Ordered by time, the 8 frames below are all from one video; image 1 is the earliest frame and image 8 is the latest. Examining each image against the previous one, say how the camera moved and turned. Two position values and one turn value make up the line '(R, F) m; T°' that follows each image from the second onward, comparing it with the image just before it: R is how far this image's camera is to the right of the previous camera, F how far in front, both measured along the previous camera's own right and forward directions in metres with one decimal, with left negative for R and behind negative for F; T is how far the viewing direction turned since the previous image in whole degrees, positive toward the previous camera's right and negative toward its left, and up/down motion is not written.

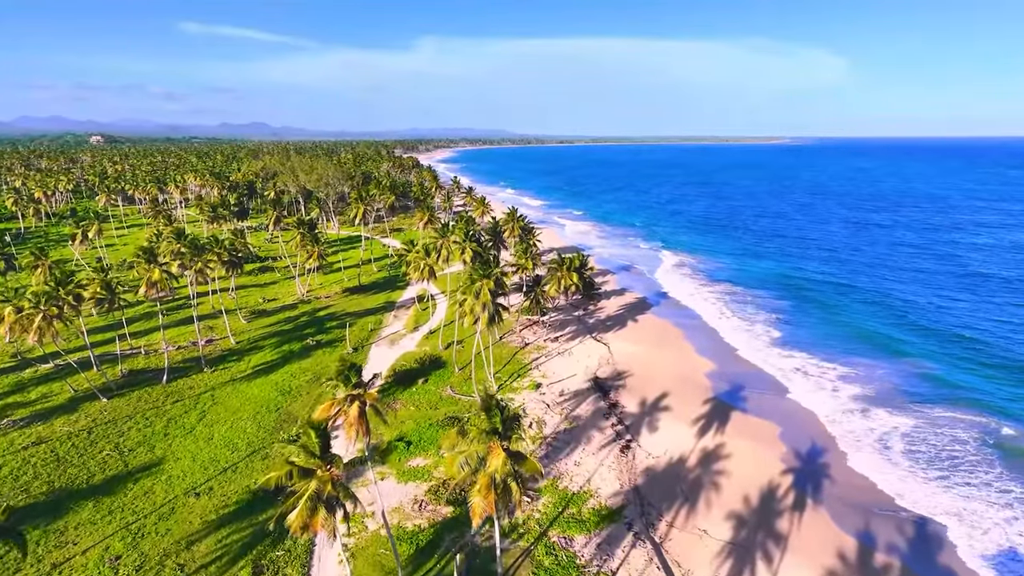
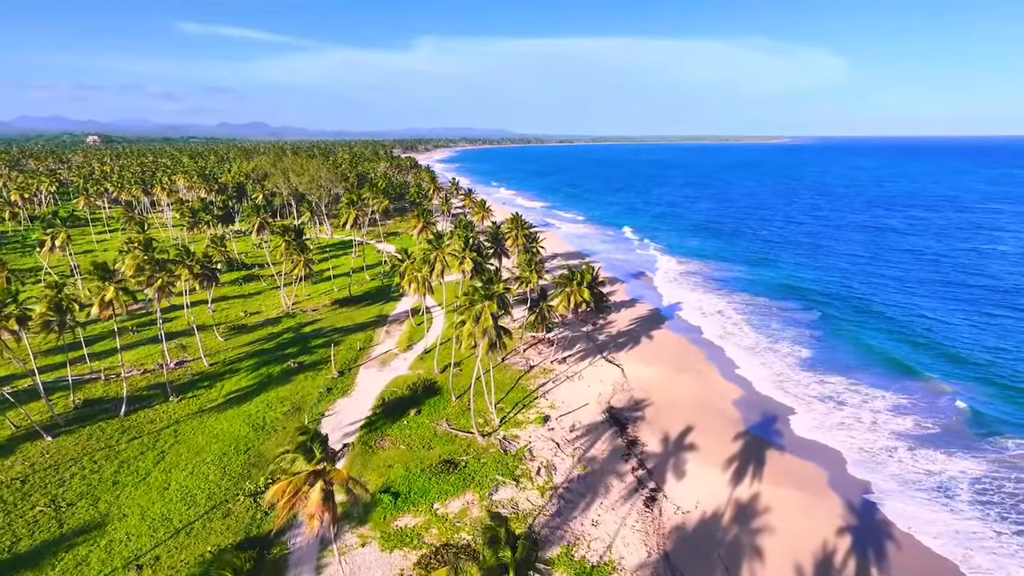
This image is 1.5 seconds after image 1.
(-0.3, +5.3) m; 0°
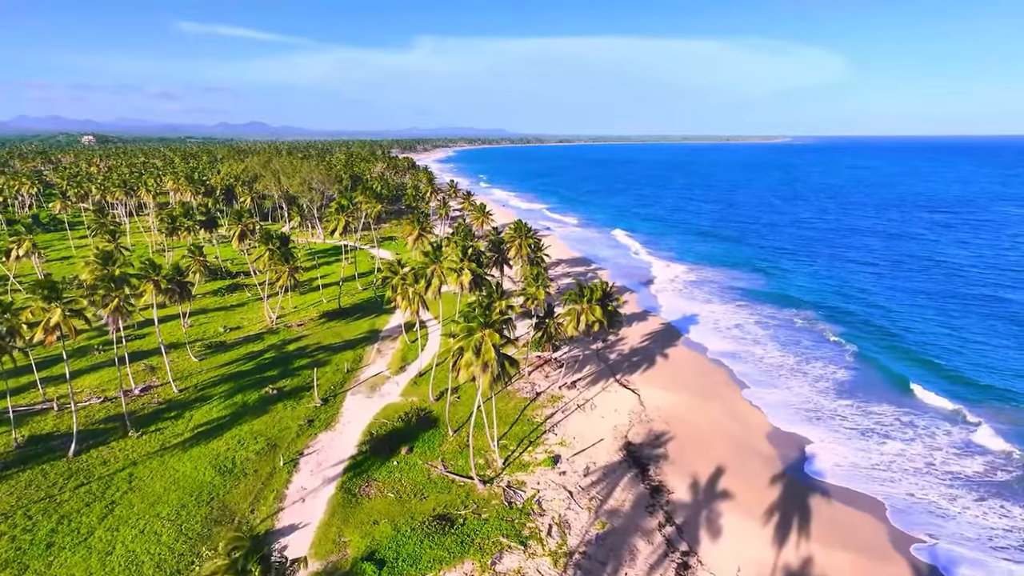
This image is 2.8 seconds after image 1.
(-0.4, +4.9) m; 0°
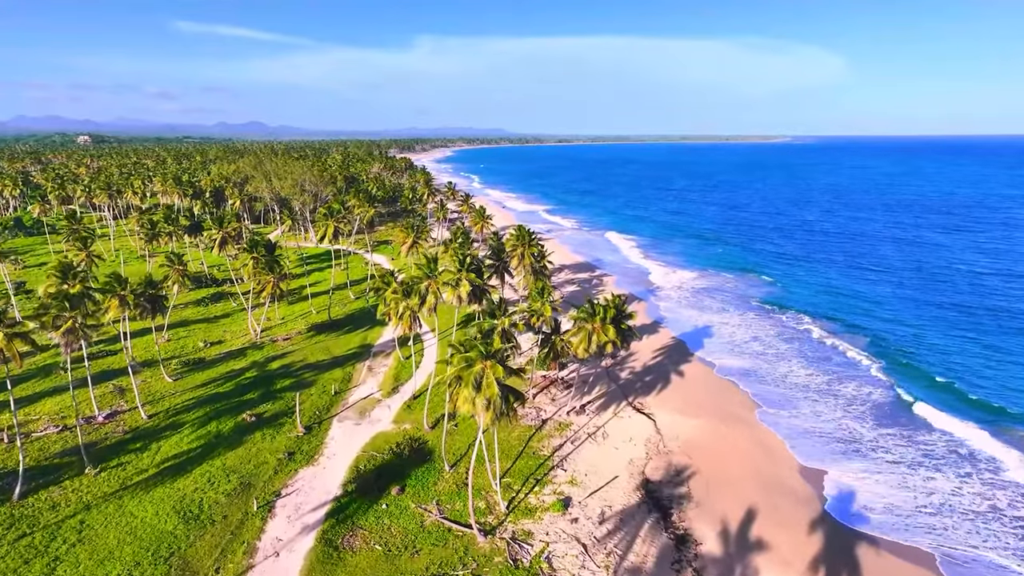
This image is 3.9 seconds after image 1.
(-0.3, +4.0) m; 0°
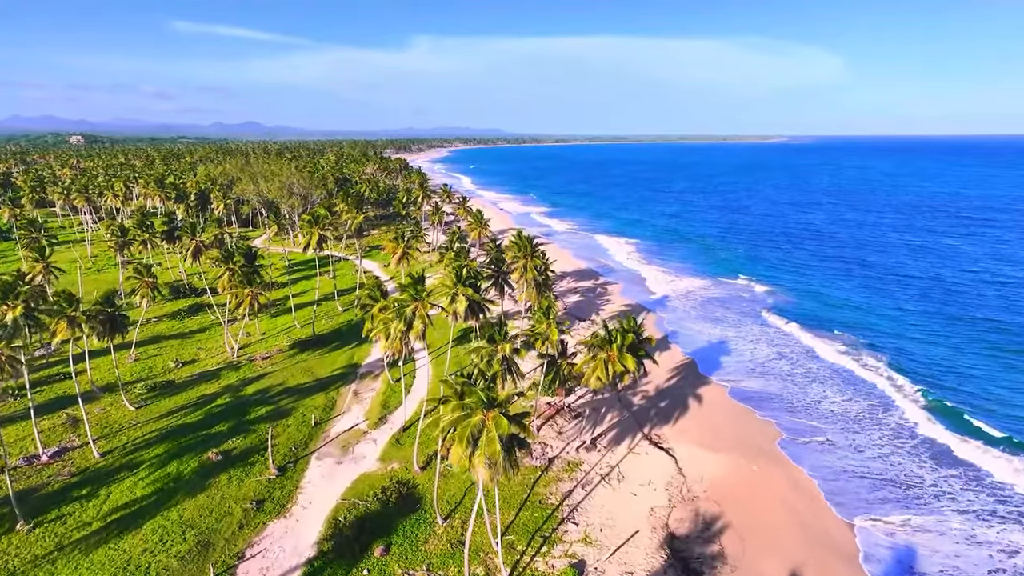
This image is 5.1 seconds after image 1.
(-0.3, +4.6) m; 0°
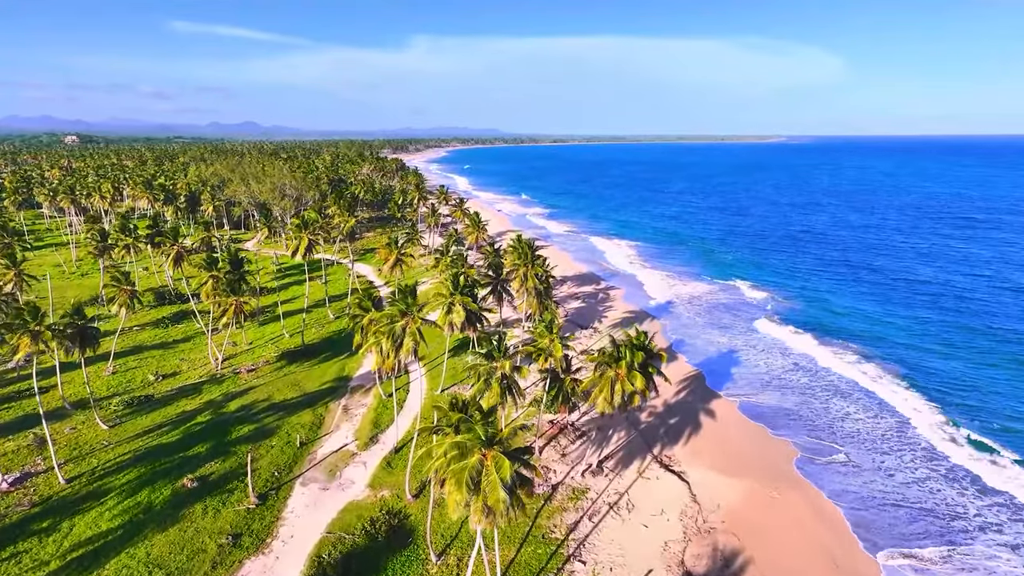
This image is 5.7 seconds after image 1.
(-0.1, +2.6) m; 0°
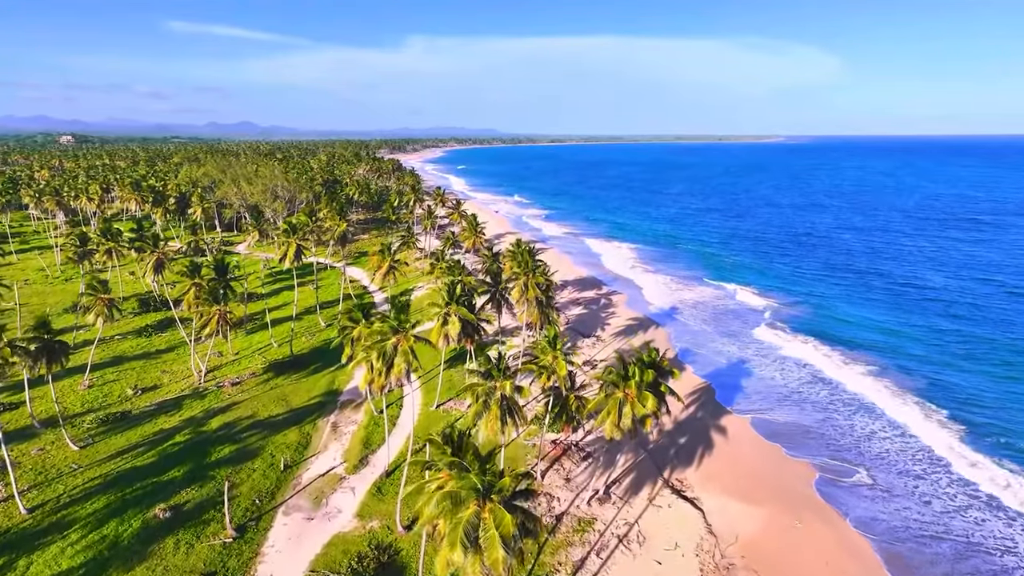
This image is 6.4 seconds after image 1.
(-0.1, +2.5) m; 0°
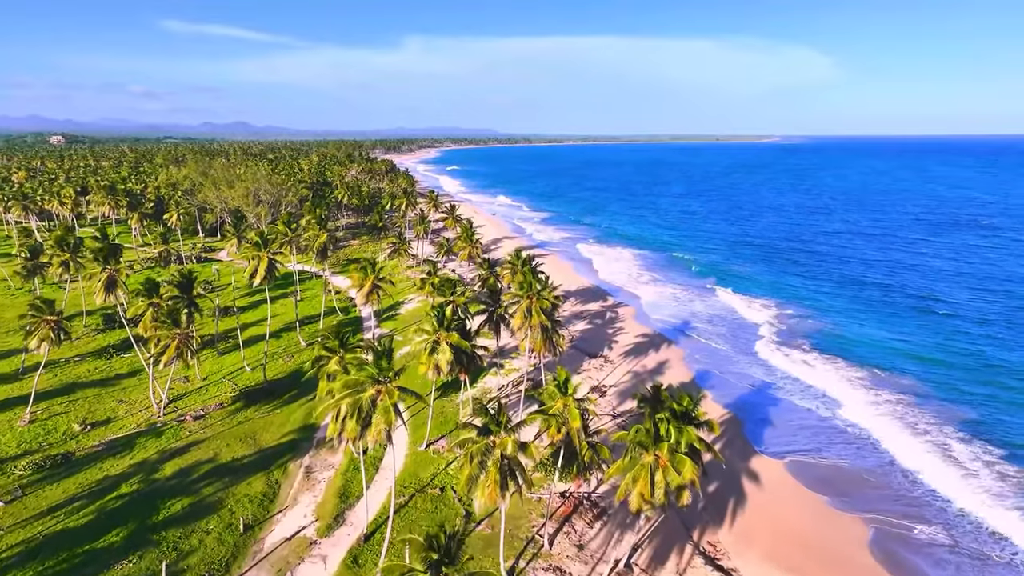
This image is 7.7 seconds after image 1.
(-0.3, +5.1) m; 0°
